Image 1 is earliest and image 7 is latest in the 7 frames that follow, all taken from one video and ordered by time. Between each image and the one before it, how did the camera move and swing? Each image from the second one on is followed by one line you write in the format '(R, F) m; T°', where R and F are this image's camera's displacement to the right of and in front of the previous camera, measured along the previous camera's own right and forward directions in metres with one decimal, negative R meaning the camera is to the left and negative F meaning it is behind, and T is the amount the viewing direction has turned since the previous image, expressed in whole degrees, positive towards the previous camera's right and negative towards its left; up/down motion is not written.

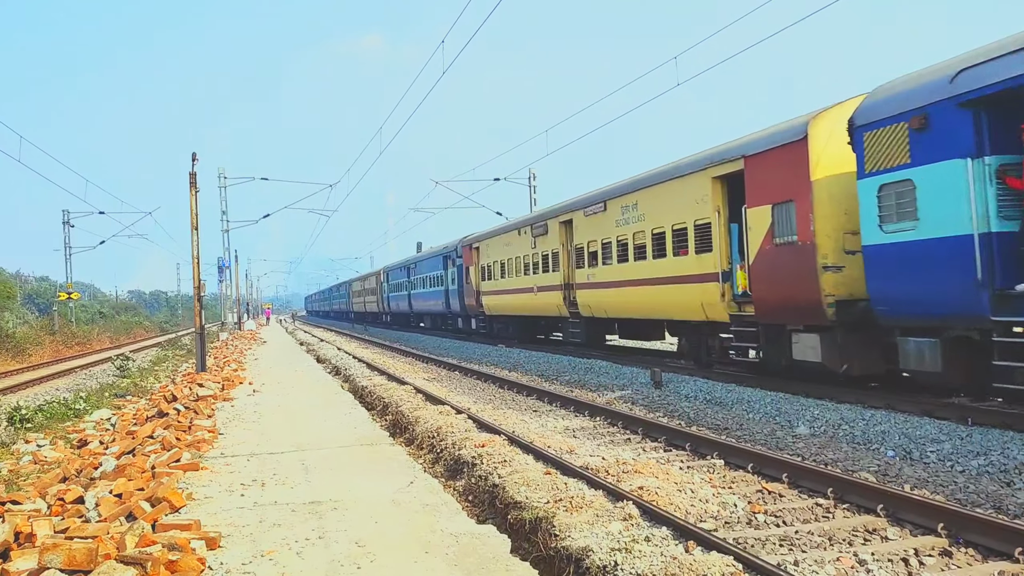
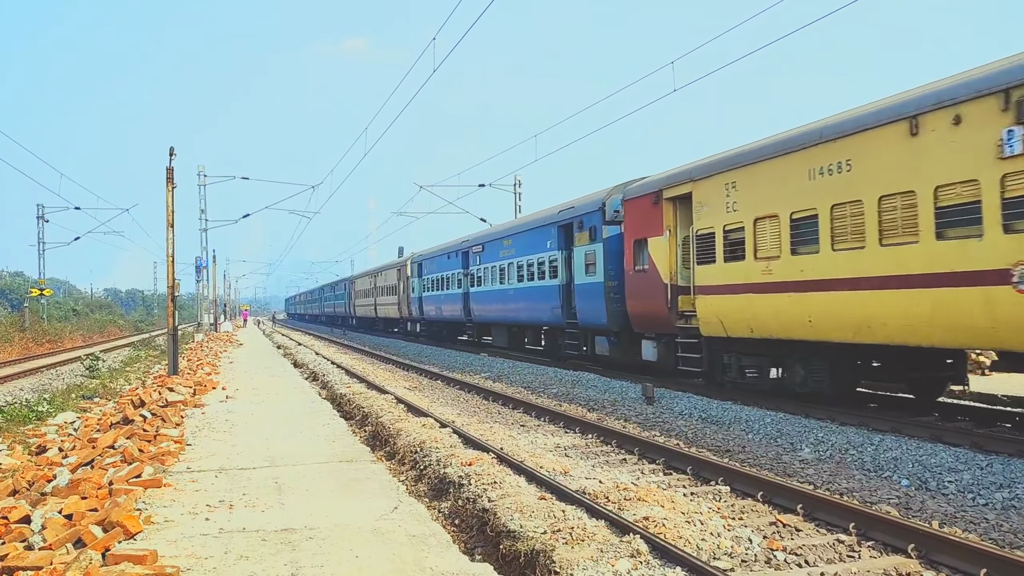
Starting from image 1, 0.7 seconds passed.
(-0.1, +0.5) m; +1°
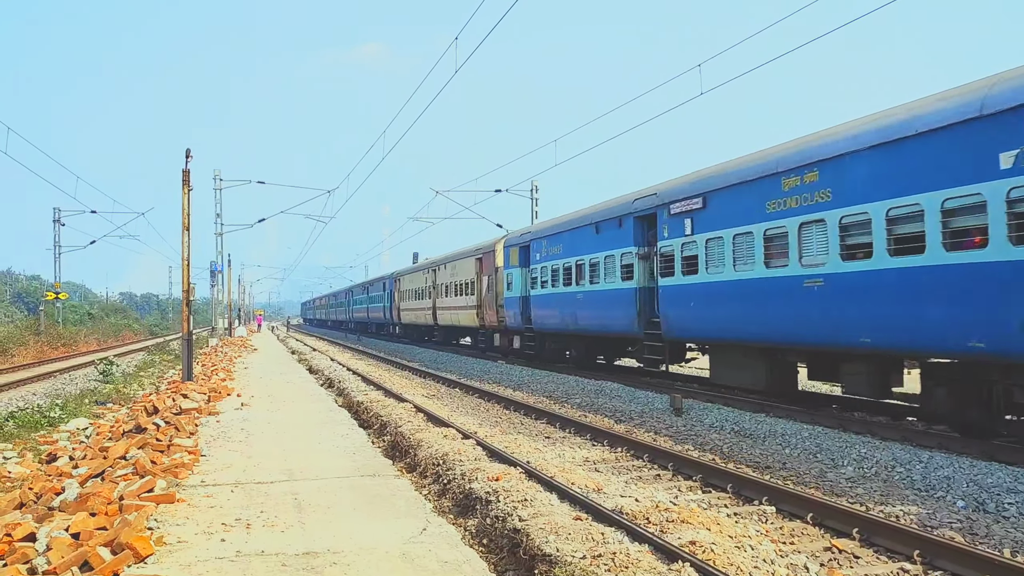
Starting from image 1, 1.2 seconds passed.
(-0.2, +0.4) m; -1°
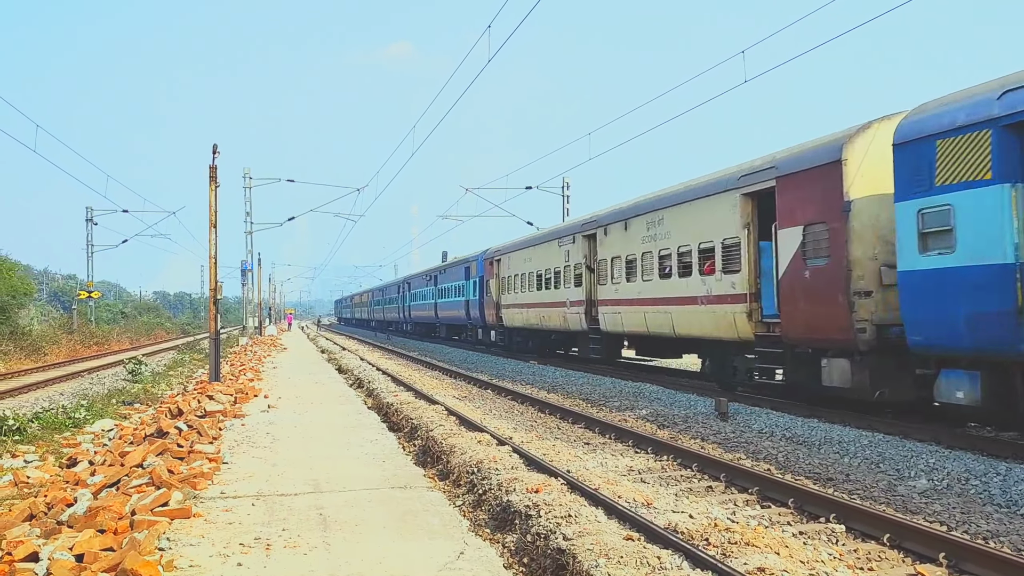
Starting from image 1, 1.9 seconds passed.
(-0.1, +0.5) m; -2°
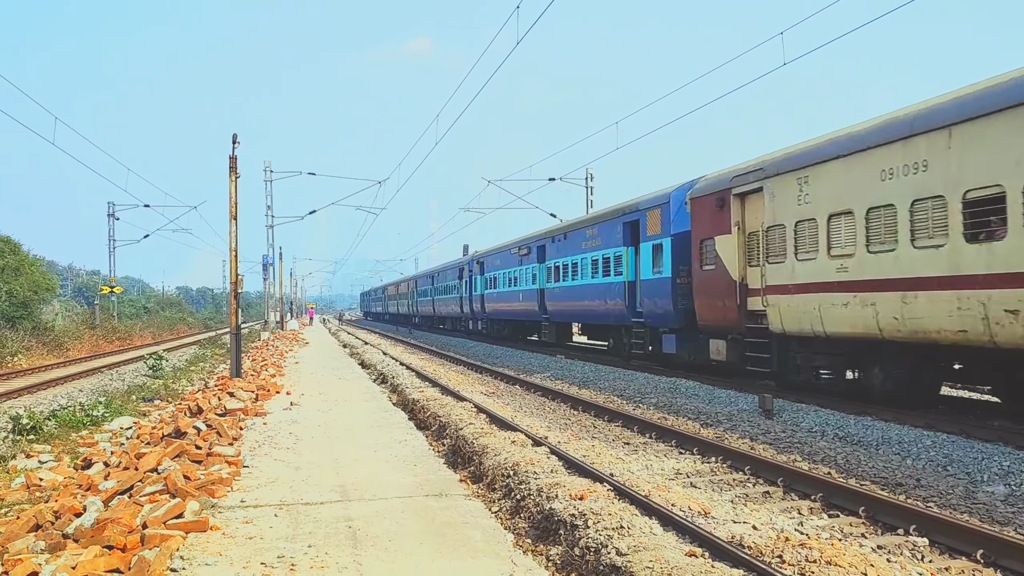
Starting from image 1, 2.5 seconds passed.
(-0.2, +0.6) m; -1°
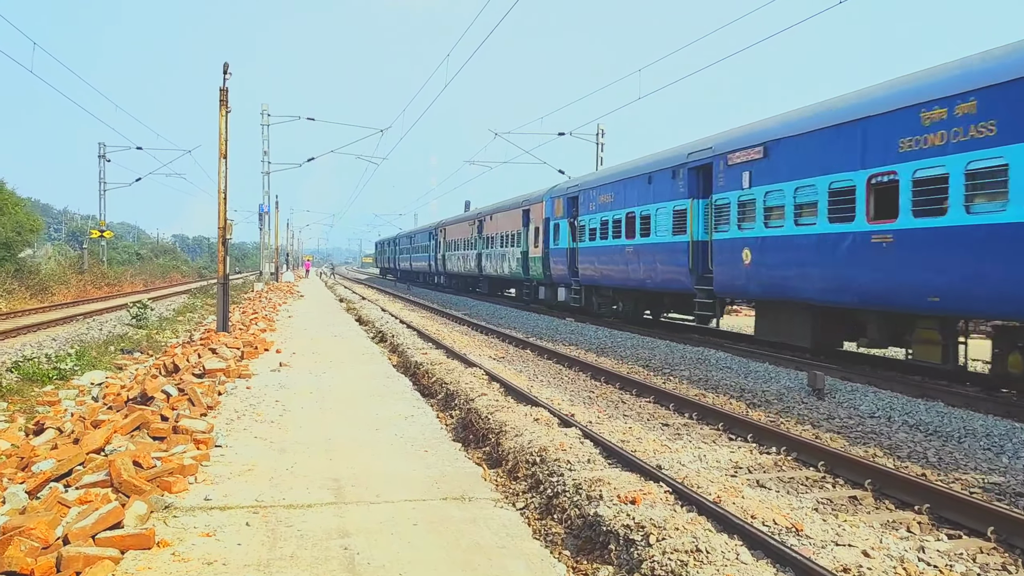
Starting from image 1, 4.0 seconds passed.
(-0.3, +1.4) m; 0°
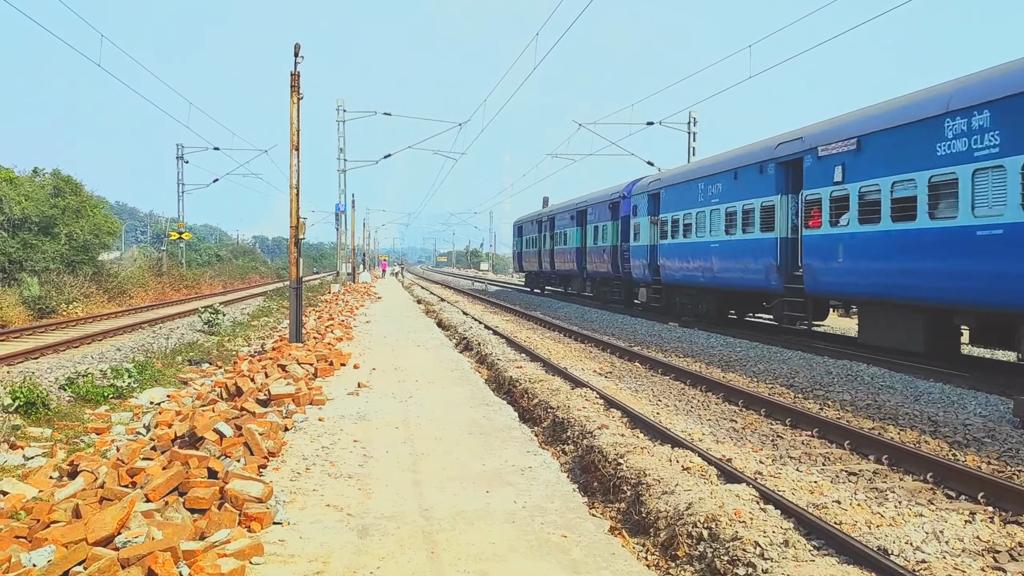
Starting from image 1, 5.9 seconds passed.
(-0.5, +1.7) m; -5°
